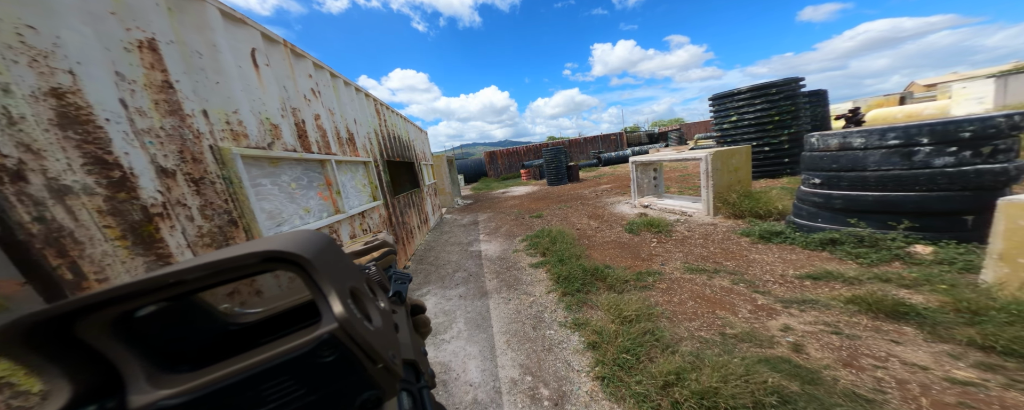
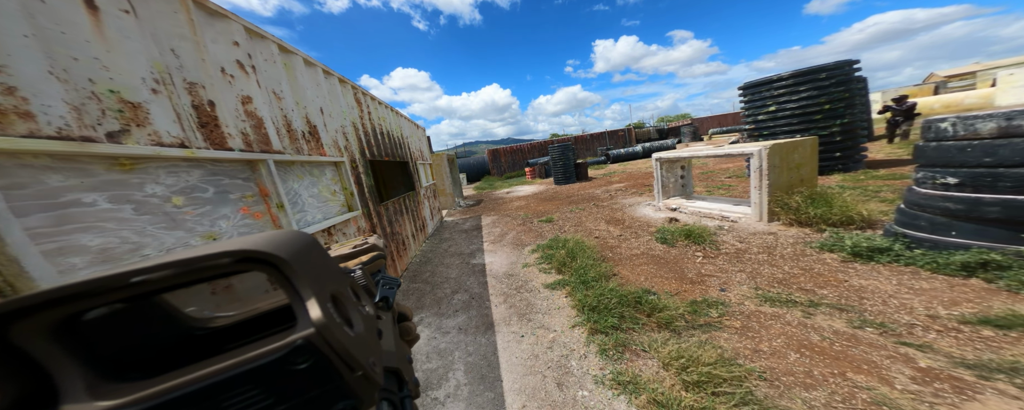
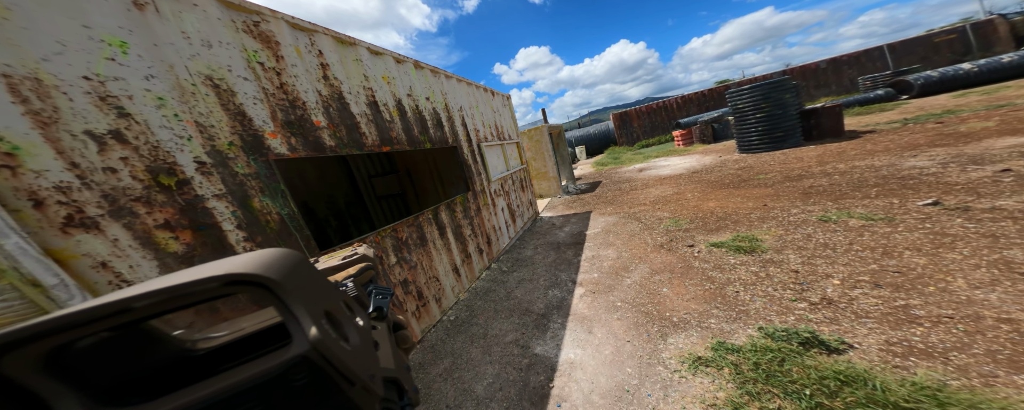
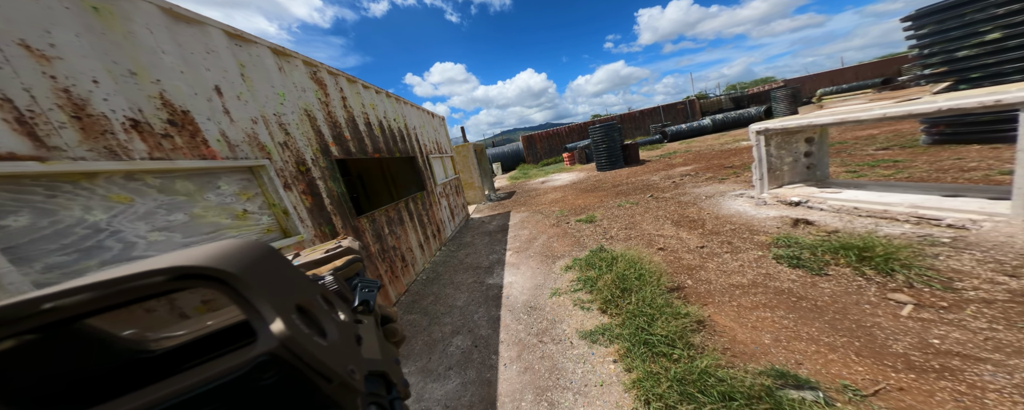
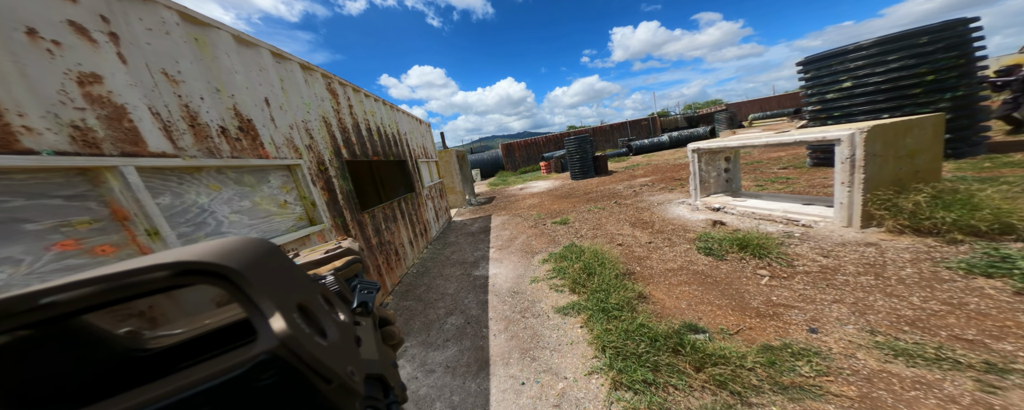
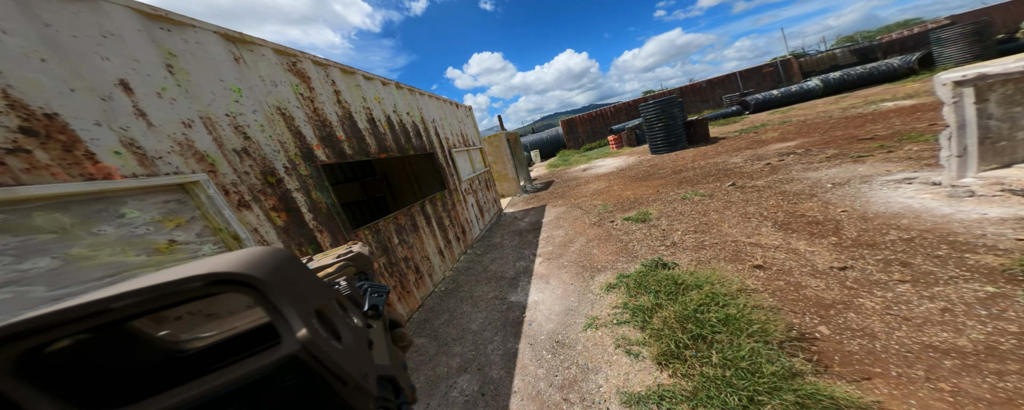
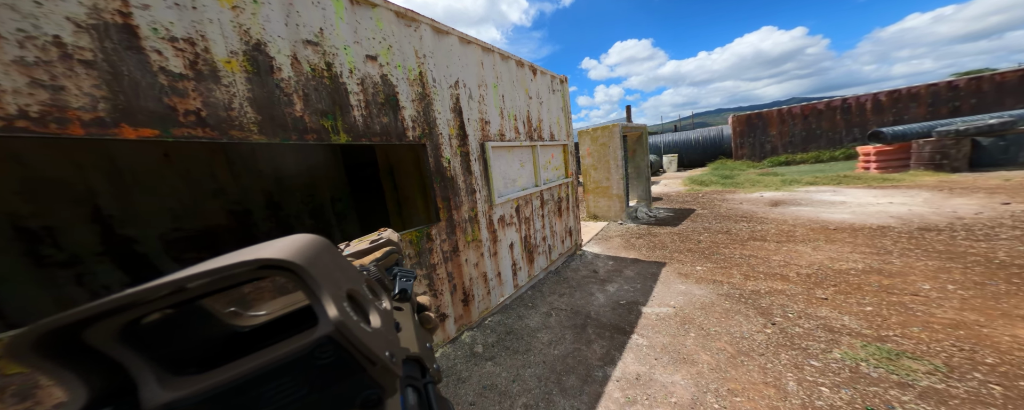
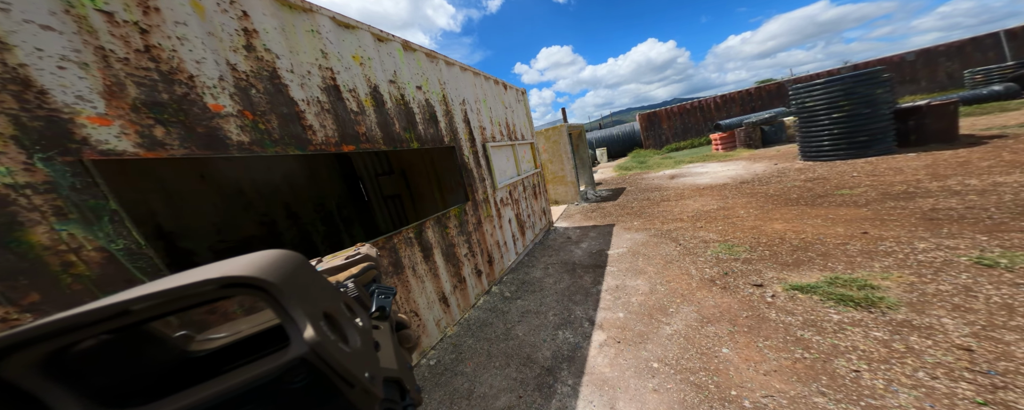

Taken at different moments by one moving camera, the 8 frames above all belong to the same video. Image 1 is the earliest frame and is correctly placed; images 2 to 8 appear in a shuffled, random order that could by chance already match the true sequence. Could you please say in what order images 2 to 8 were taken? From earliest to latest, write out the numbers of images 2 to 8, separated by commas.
2, 5, 4, 6, 3, 8, 7
